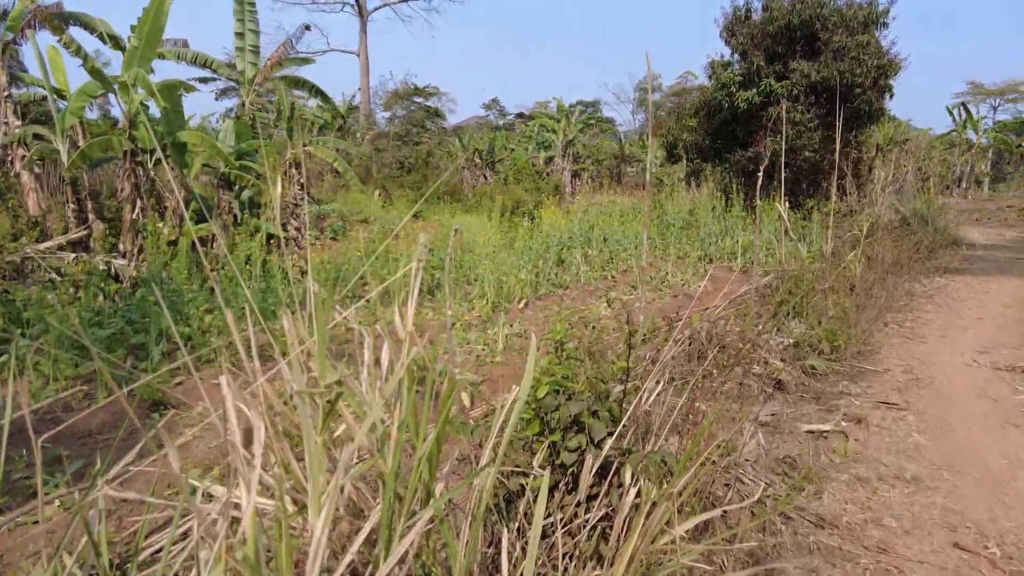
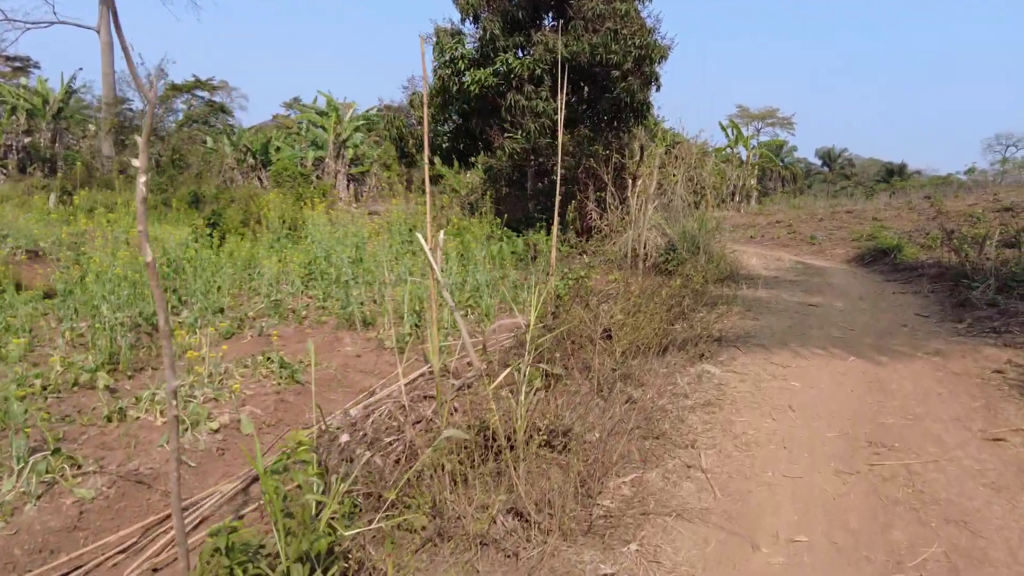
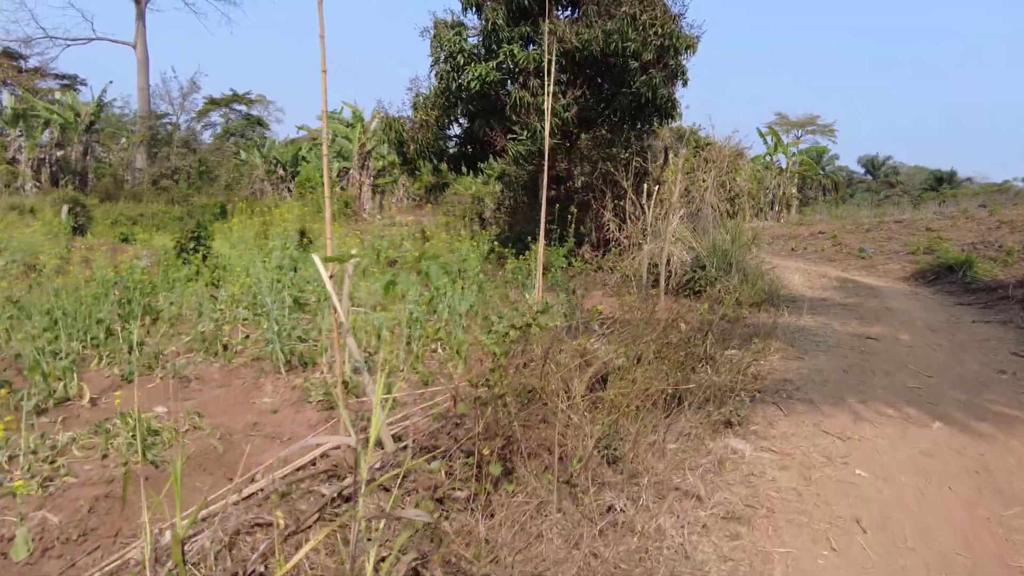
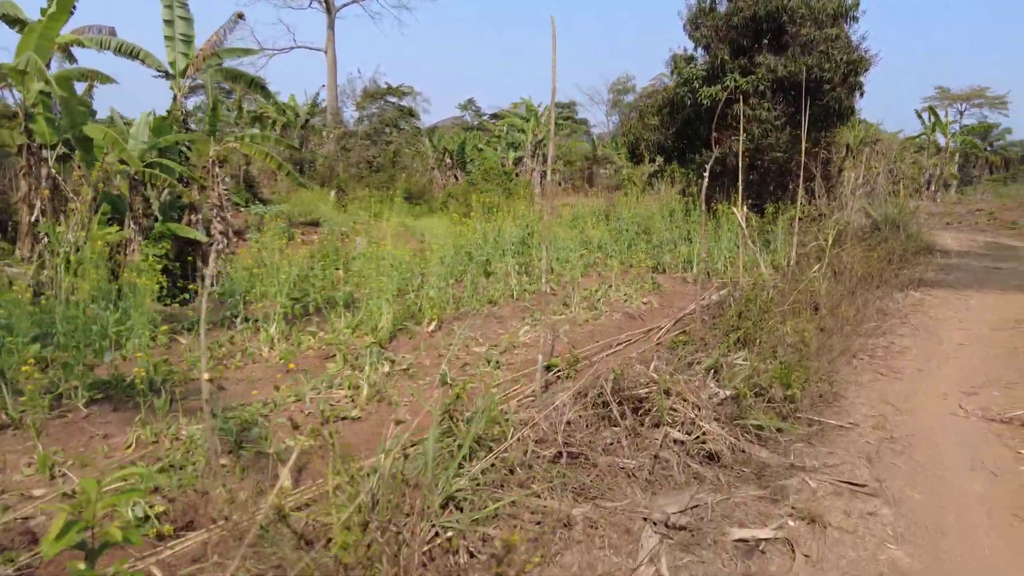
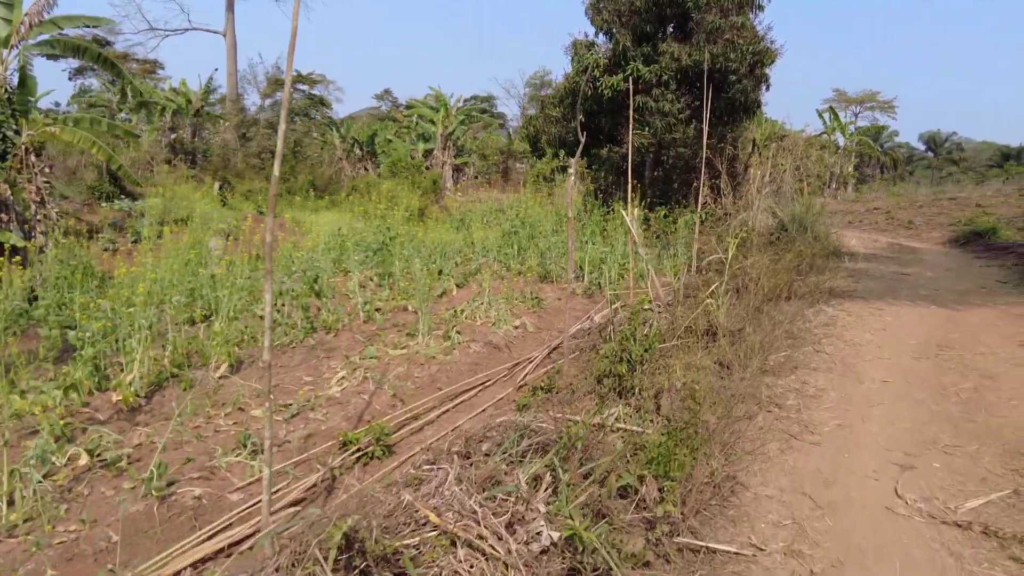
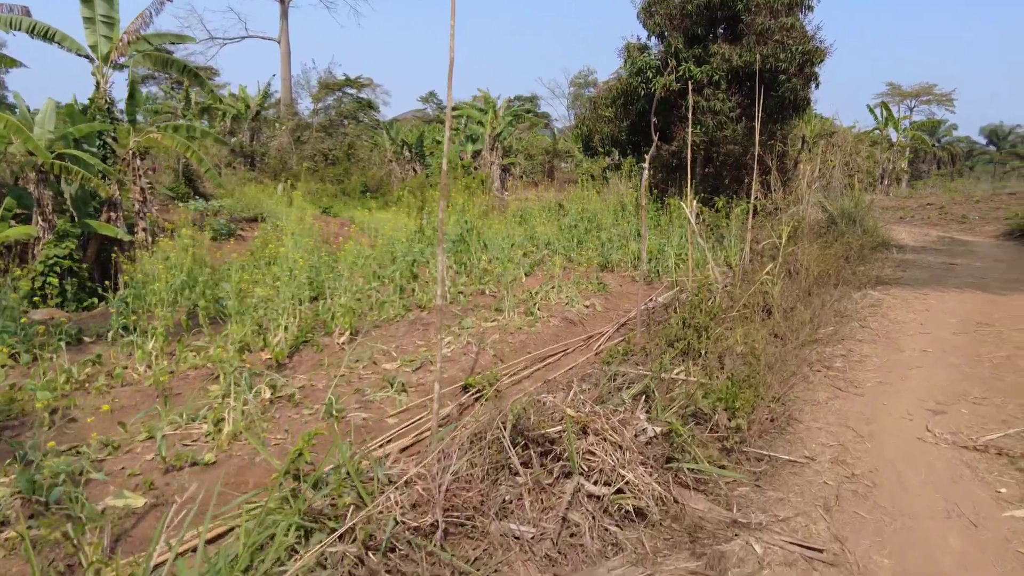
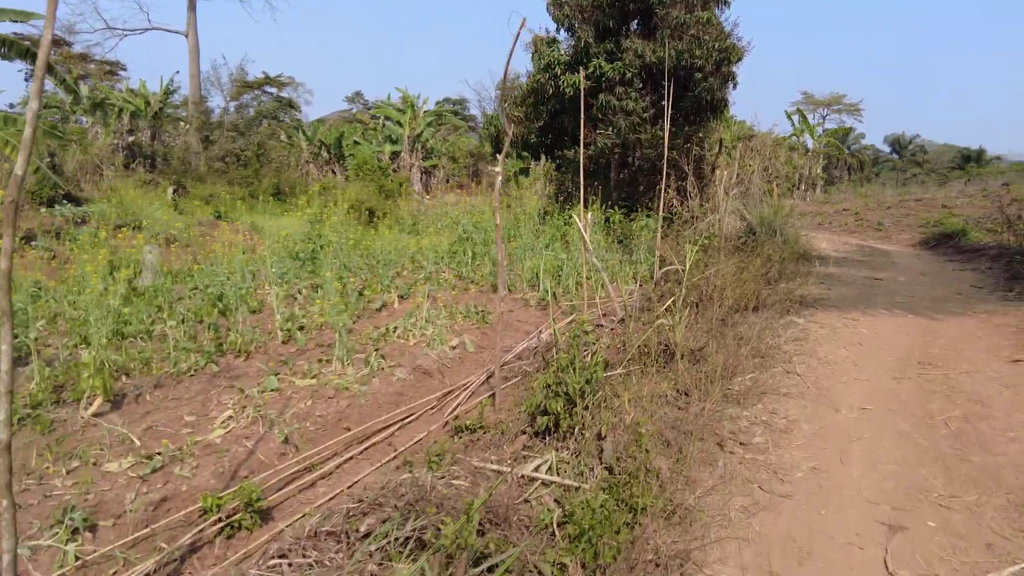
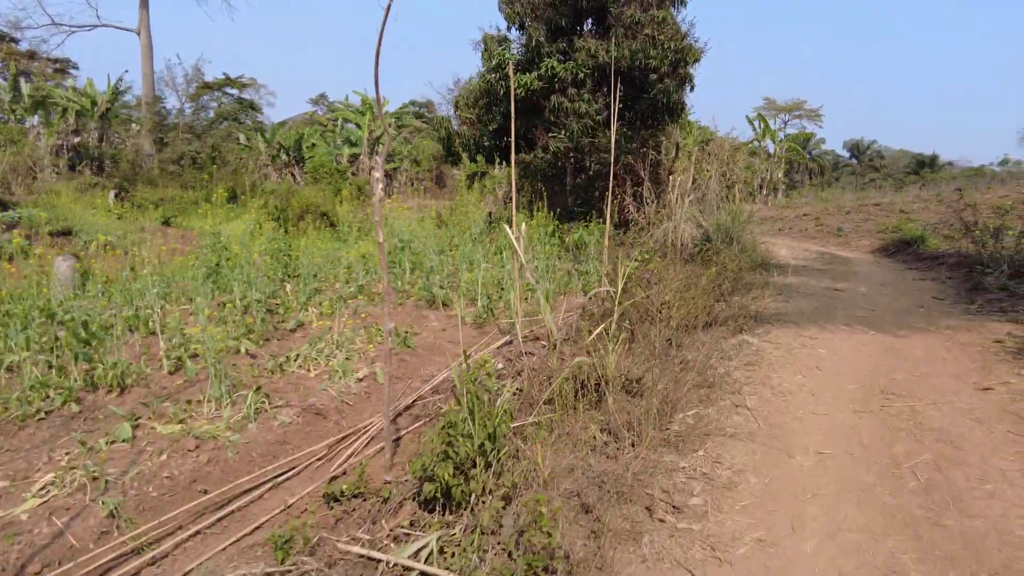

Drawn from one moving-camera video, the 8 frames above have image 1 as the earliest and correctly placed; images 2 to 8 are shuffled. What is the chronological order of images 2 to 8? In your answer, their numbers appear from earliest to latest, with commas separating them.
4, 6, 5, 7, 8, 2, 3
